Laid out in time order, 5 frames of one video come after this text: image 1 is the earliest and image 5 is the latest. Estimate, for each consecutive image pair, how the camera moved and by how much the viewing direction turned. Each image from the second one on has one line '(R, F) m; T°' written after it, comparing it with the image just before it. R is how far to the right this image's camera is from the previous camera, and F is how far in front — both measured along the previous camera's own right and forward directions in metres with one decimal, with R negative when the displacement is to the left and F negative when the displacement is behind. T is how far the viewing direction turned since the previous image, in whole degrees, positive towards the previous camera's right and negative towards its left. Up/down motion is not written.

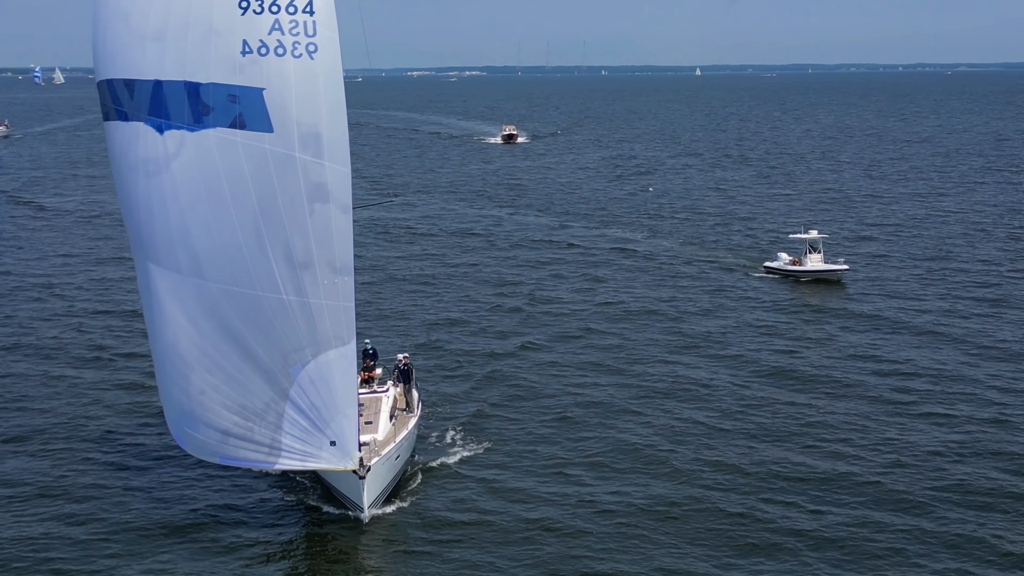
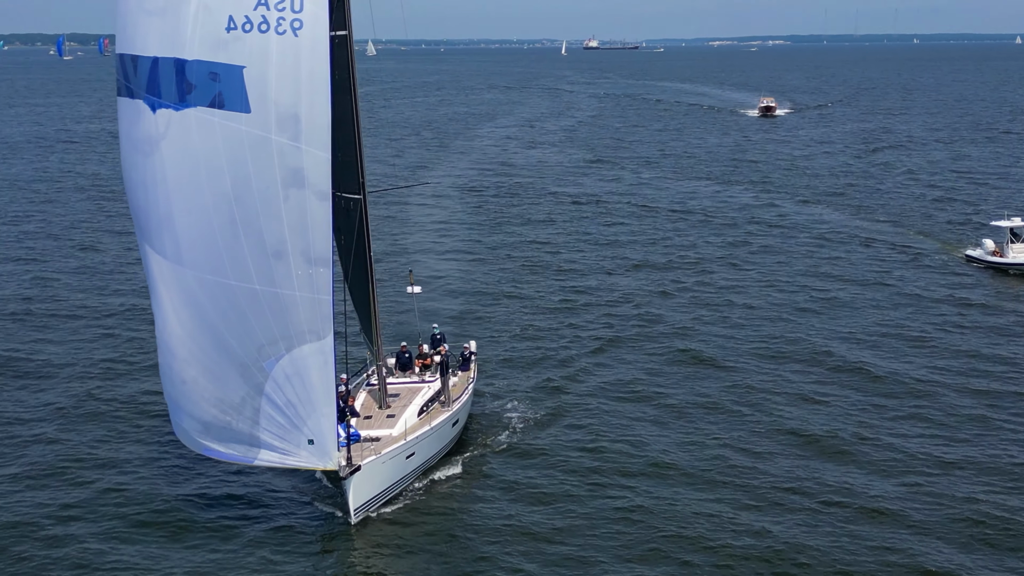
(+4.4, +0.8) m; -11°
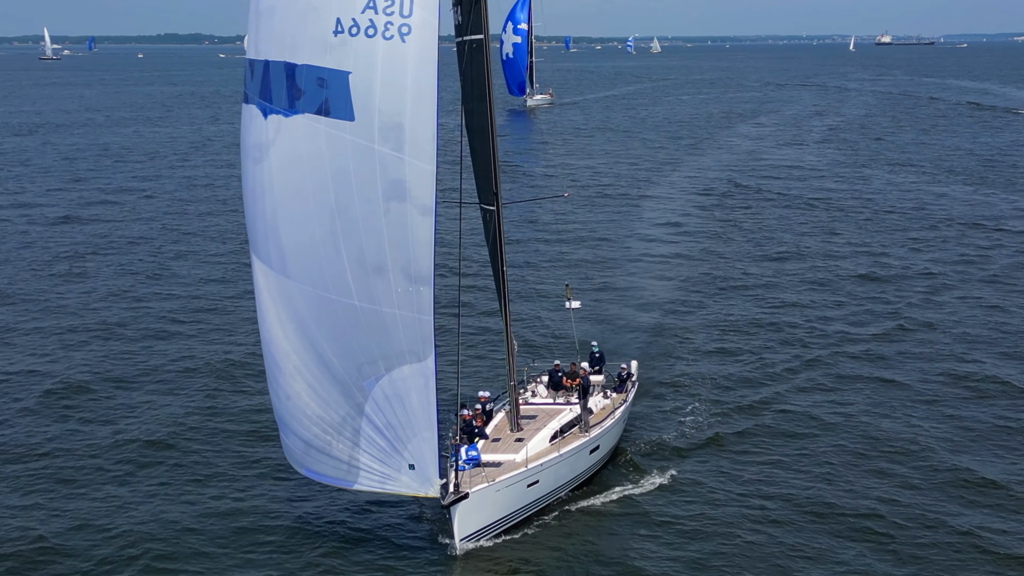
(+2.2, +1.1) m; -11°
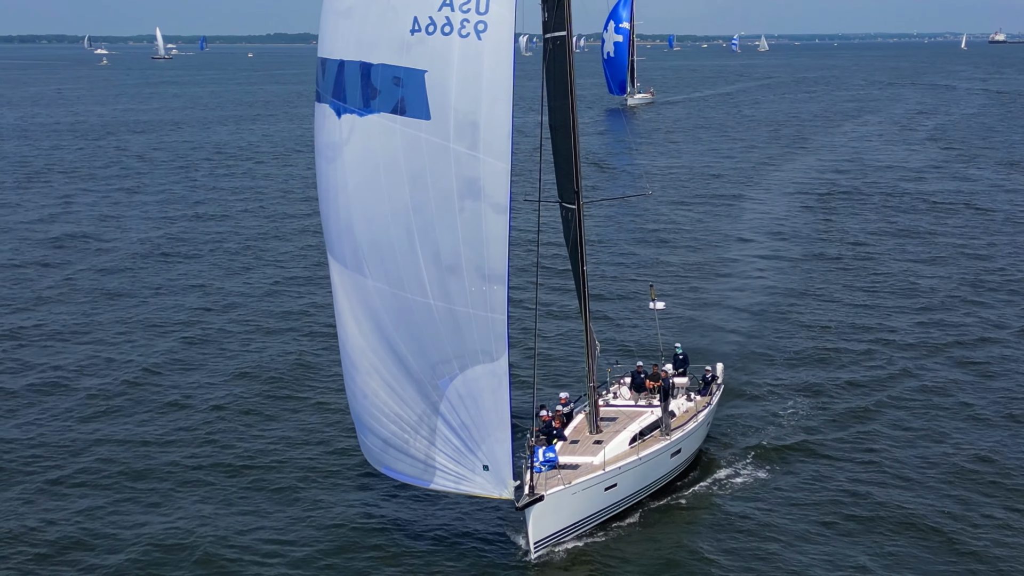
(+0.4, +0.2) m; -4°
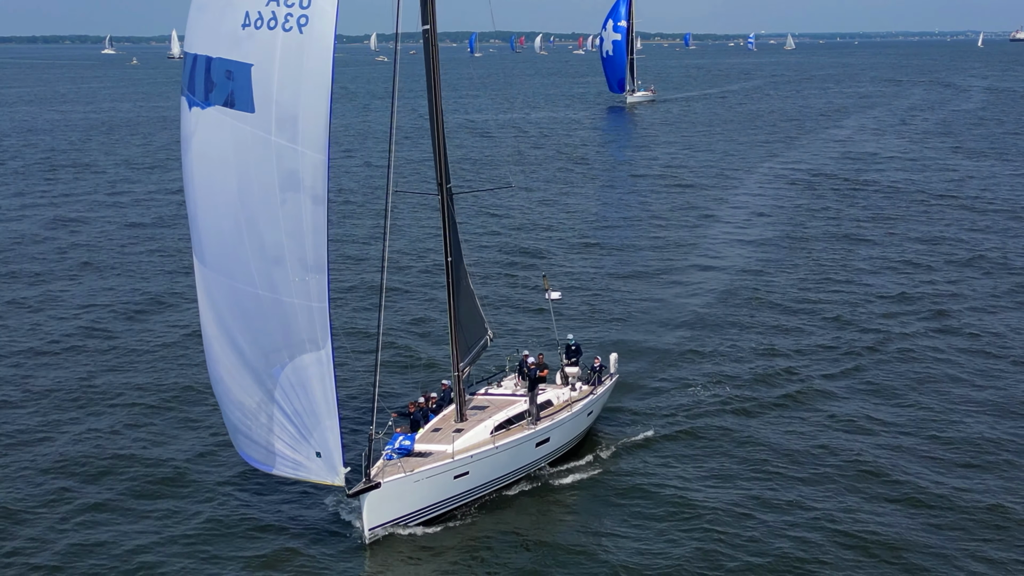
(+2.4, -0.3) m; -1°
